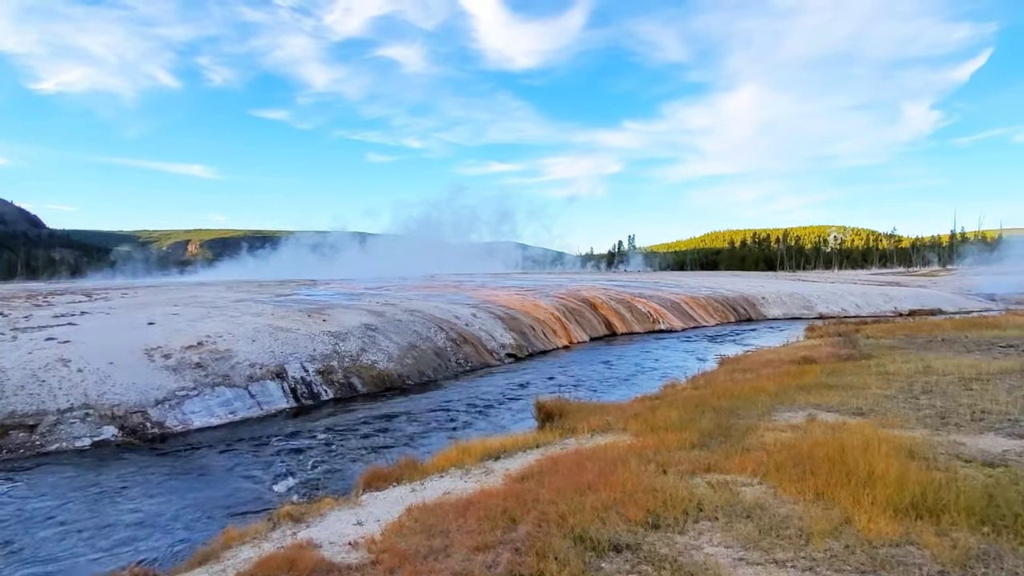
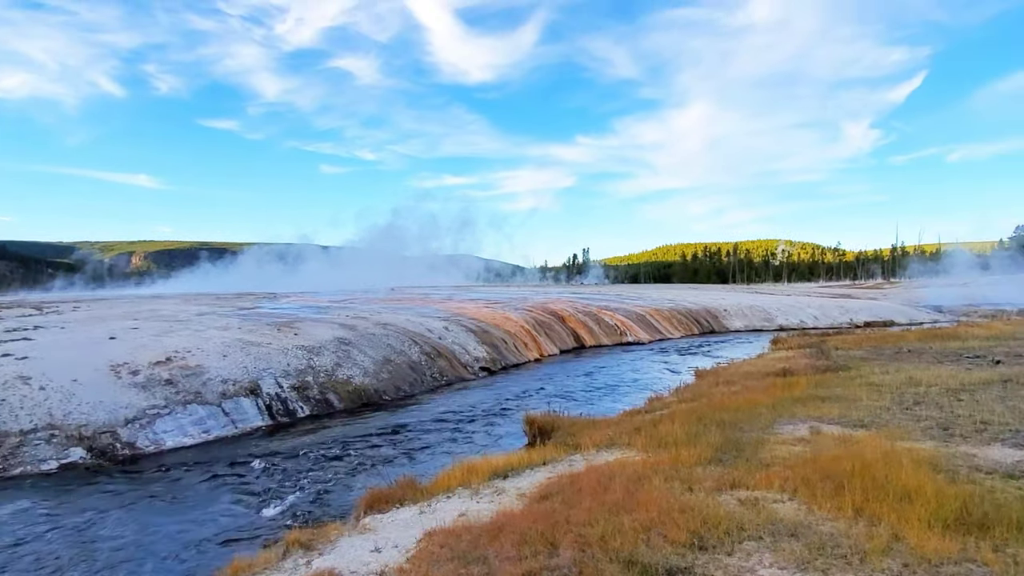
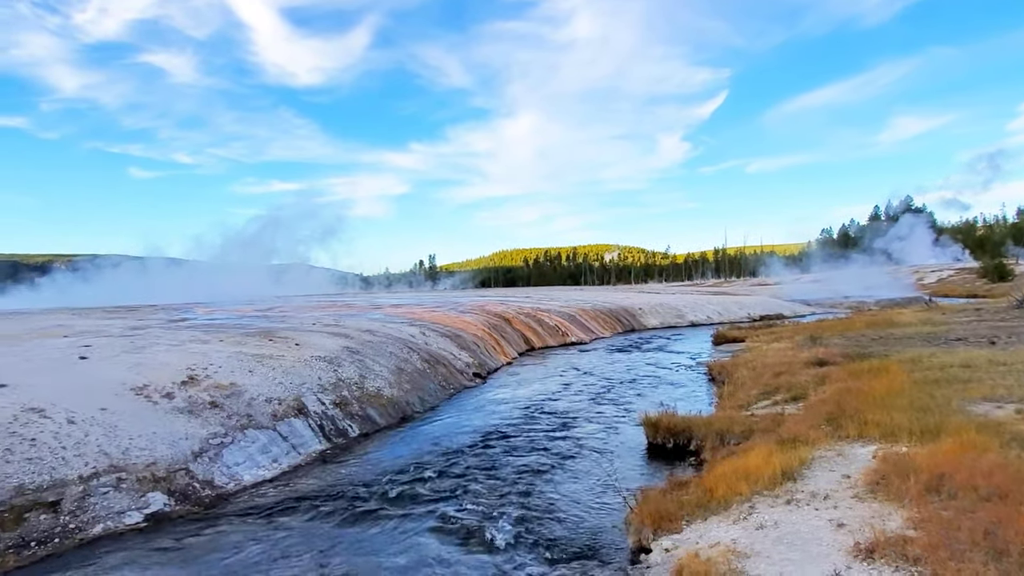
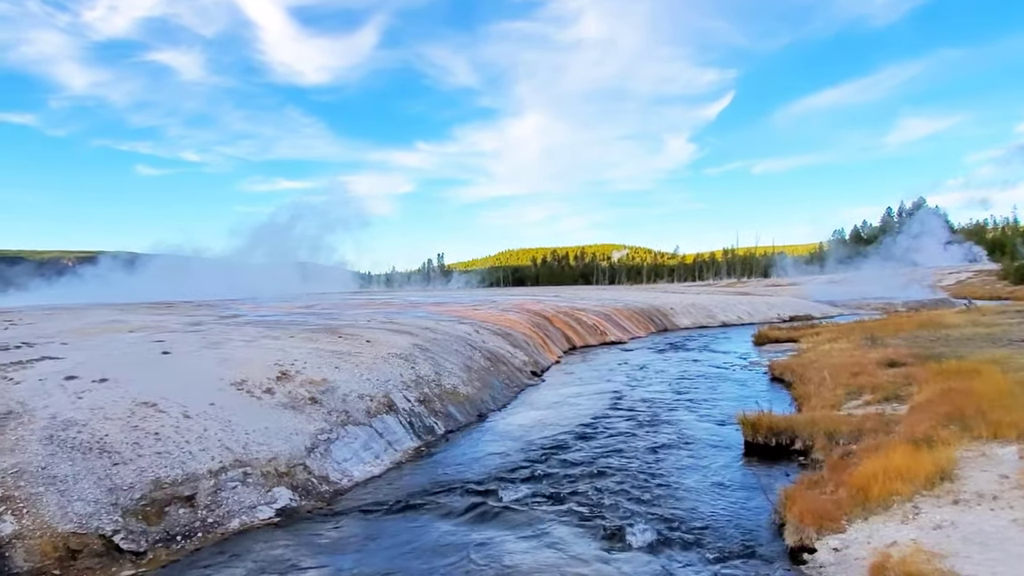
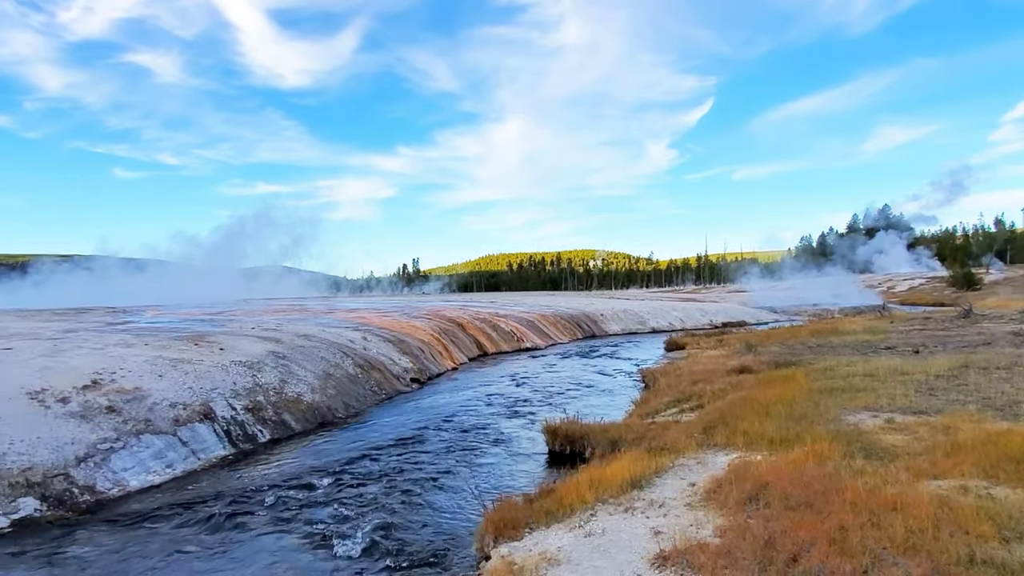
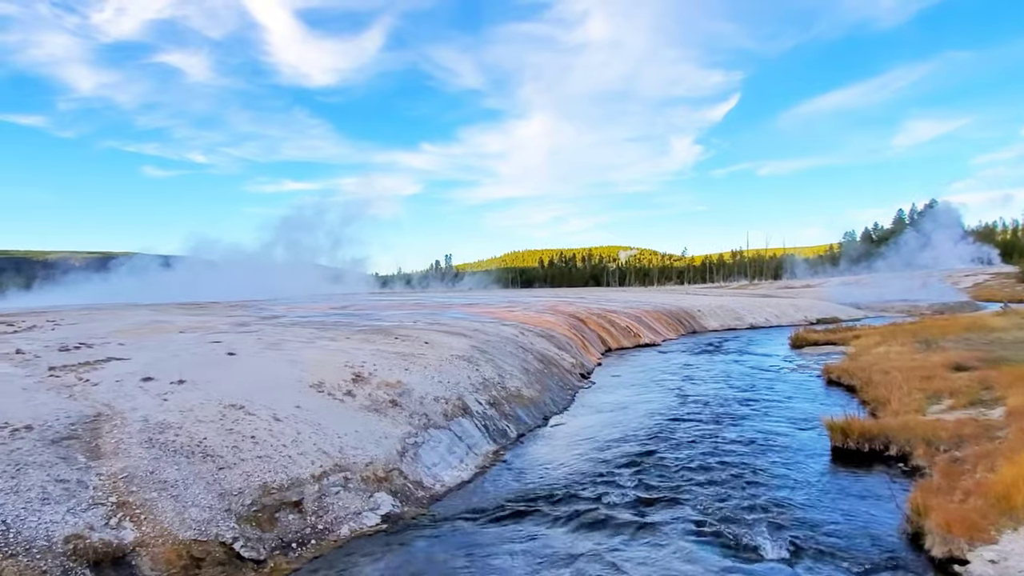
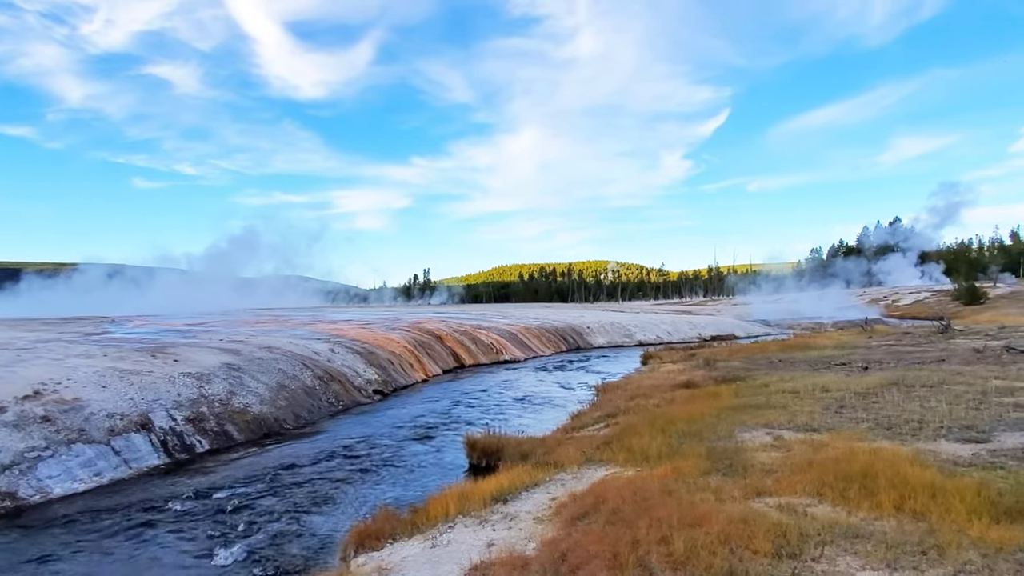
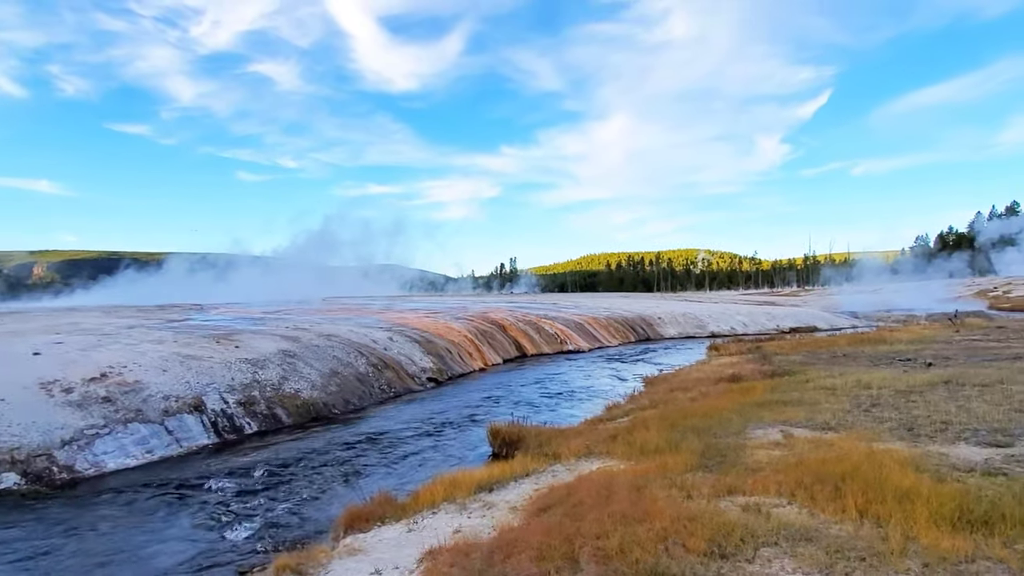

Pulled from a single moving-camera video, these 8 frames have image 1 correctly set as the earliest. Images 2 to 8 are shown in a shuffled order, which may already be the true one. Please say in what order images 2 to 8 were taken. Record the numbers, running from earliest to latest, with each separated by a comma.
2, 8, 7, 5, 3, 4, 6
